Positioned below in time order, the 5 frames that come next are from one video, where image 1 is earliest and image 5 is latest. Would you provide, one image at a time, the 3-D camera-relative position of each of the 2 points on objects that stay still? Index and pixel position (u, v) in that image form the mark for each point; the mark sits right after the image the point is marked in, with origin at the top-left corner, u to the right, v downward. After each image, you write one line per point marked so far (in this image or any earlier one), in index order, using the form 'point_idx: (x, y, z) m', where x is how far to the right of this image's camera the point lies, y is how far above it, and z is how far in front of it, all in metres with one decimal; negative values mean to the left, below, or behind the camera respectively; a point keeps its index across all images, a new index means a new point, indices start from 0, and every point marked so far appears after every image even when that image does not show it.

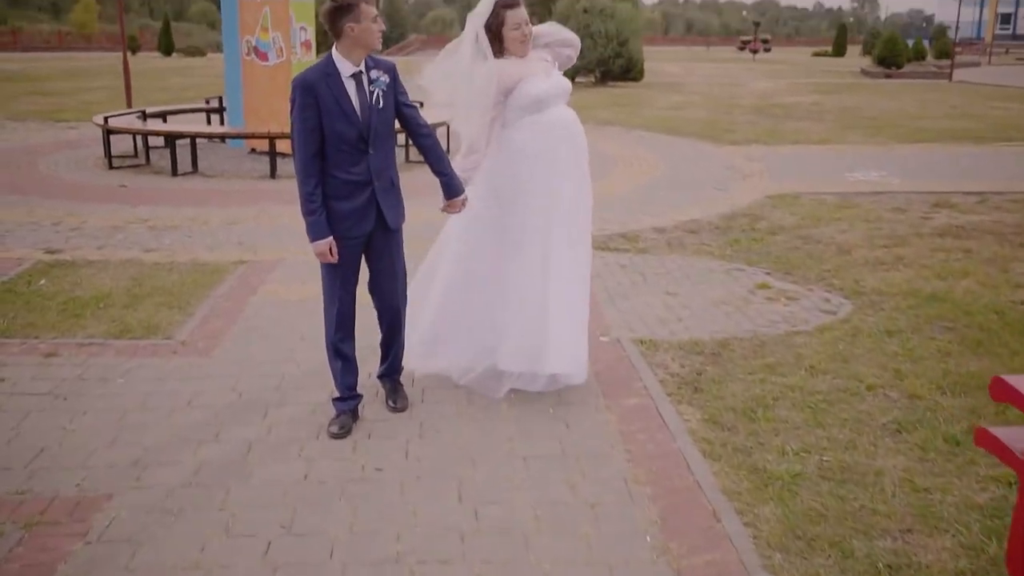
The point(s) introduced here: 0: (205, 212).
0: (-3.0, +0.7, +7.5) m
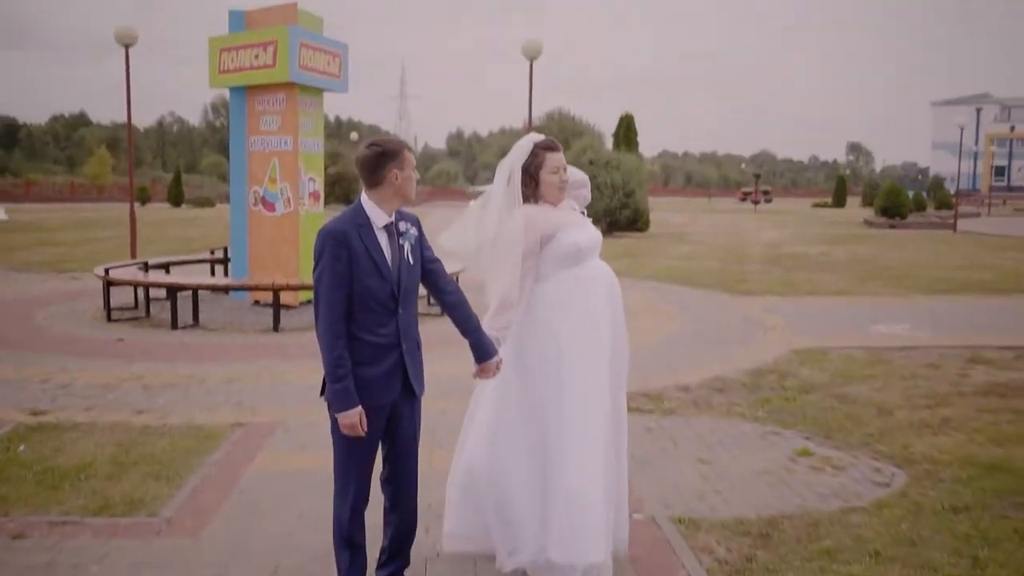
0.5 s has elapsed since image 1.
0: (-2.9, -0.8, +7.2) m
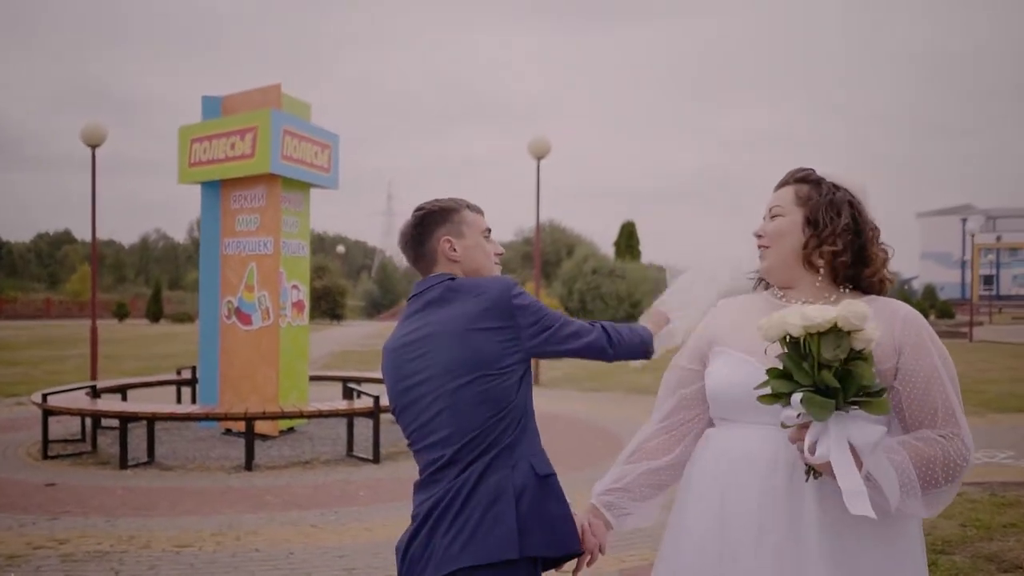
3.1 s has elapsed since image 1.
0: (-2.6, -1.7, +5.6) m
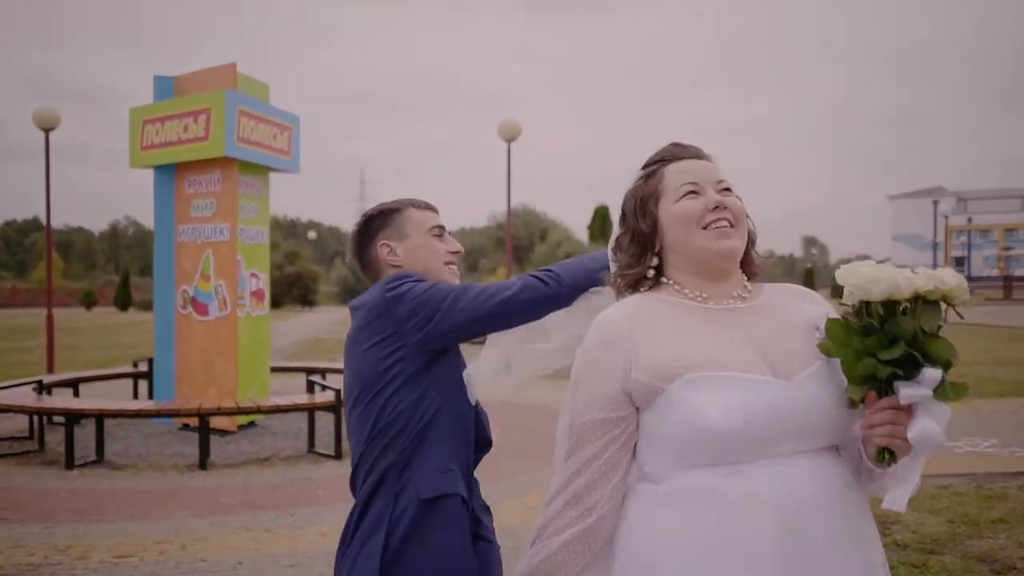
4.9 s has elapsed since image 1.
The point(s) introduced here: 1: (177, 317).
0: (-2.8, -1.7, +5.2) m
1: (-3.8, -0.3, +8.7) m
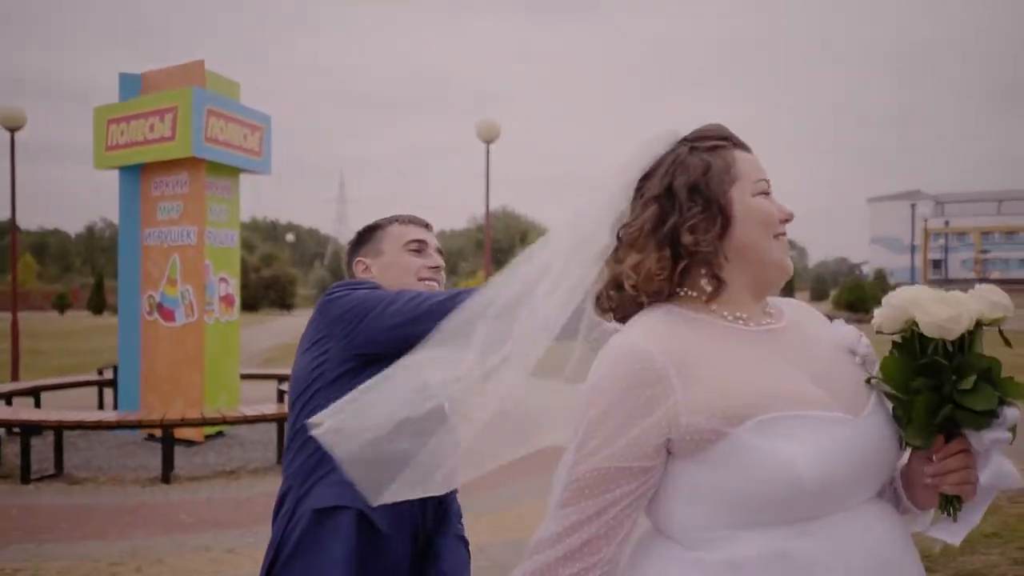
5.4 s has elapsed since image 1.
0: (-3.0, -1.7, +4.9) m
1: (-4.0, -0.4, +8.4) m
